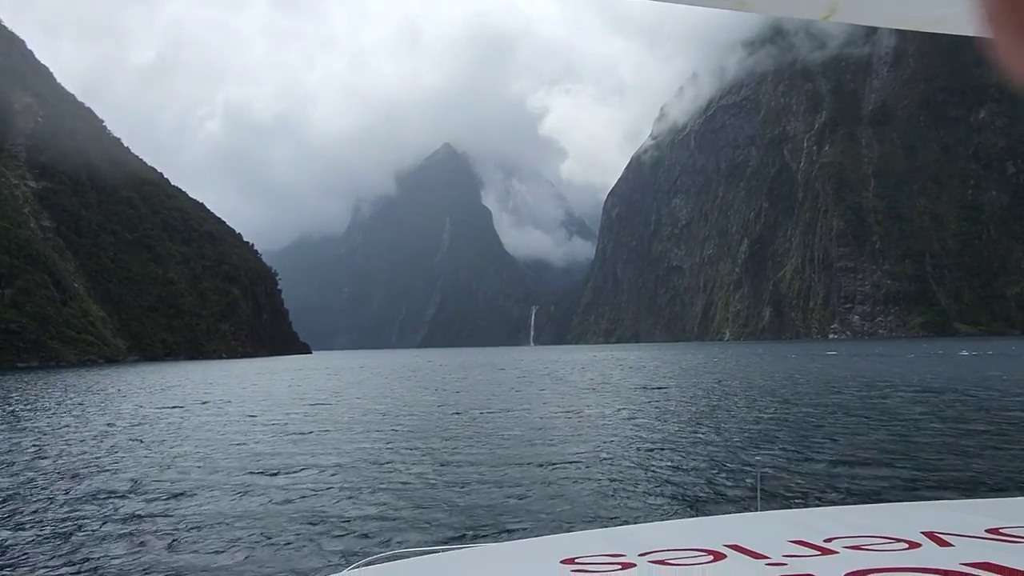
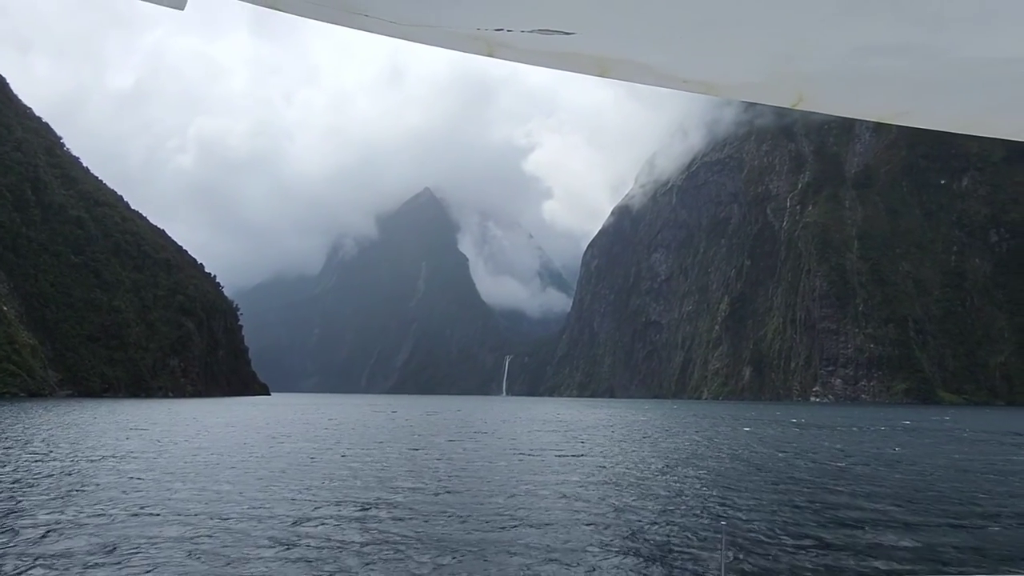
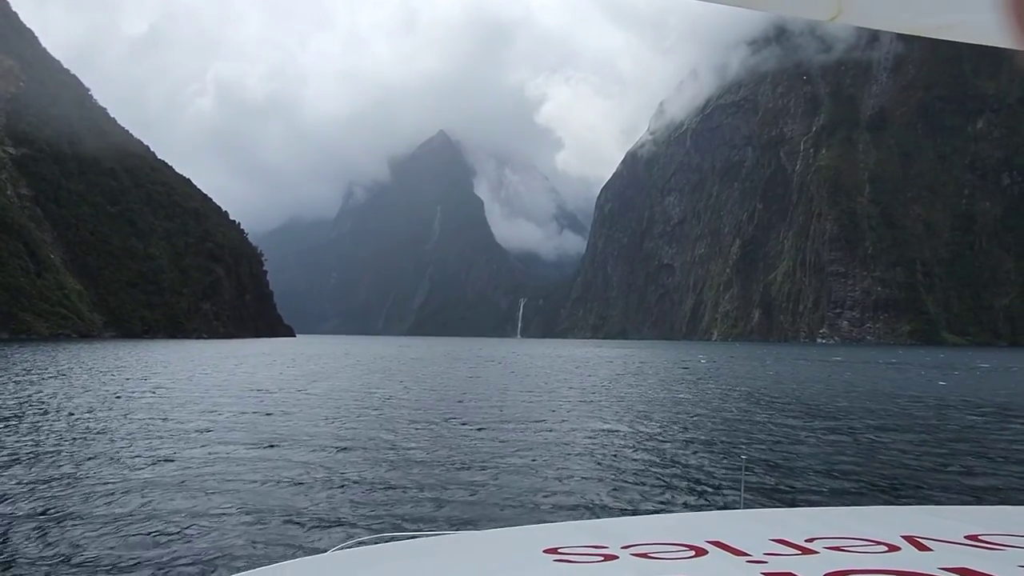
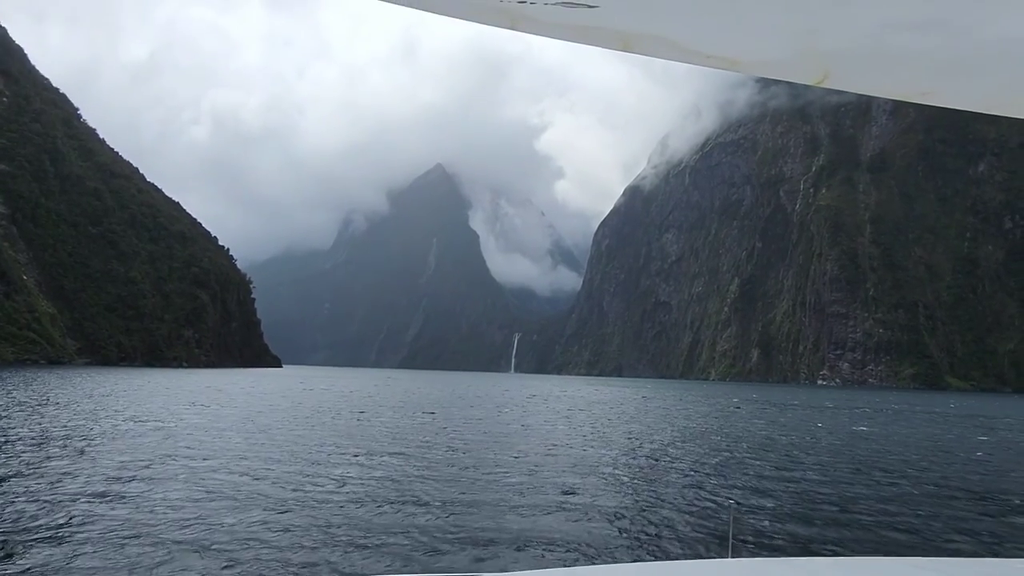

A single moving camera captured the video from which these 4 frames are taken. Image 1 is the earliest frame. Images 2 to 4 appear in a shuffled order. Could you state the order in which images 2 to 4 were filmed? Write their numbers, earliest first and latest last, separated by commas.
3, 4, 2
